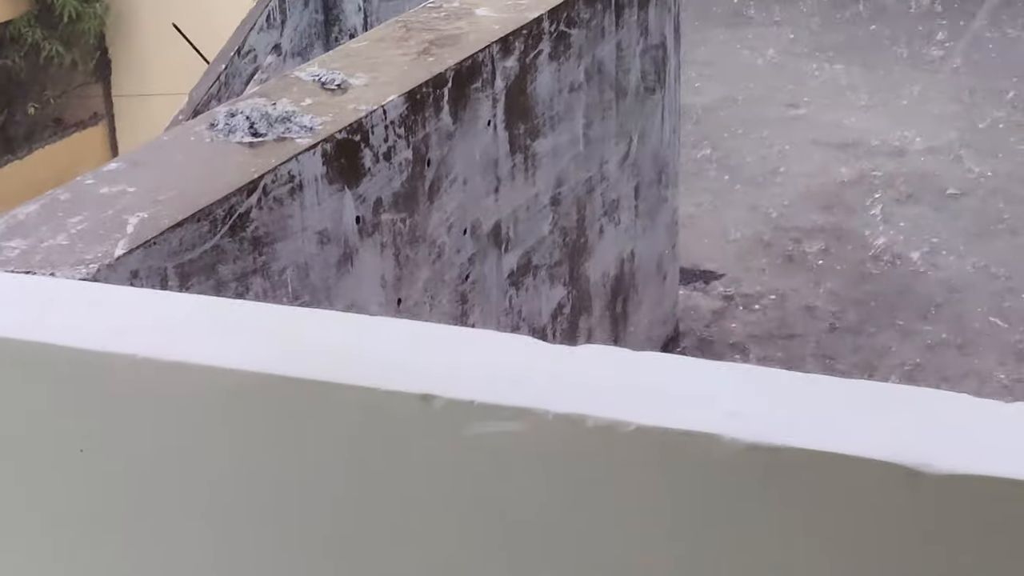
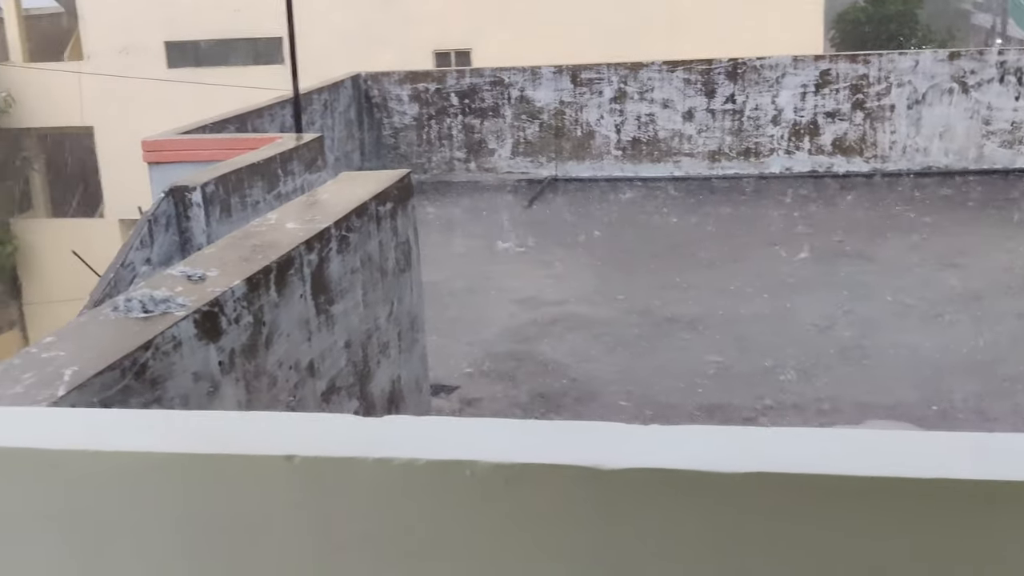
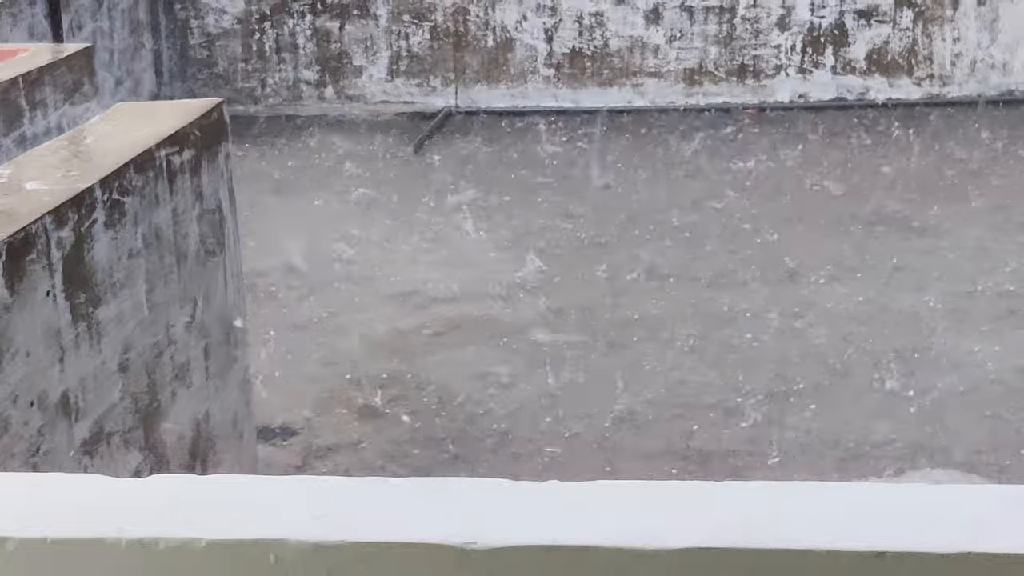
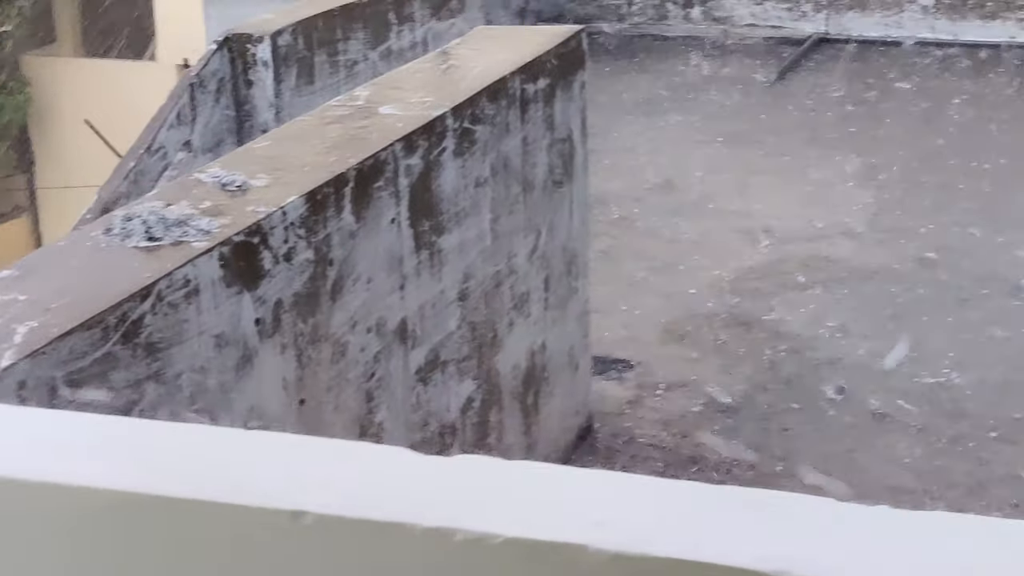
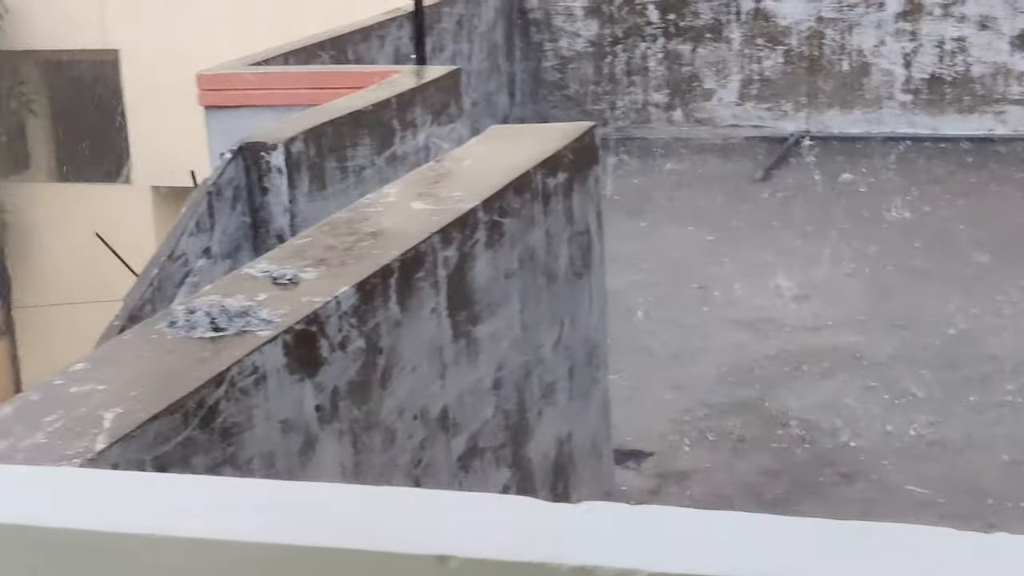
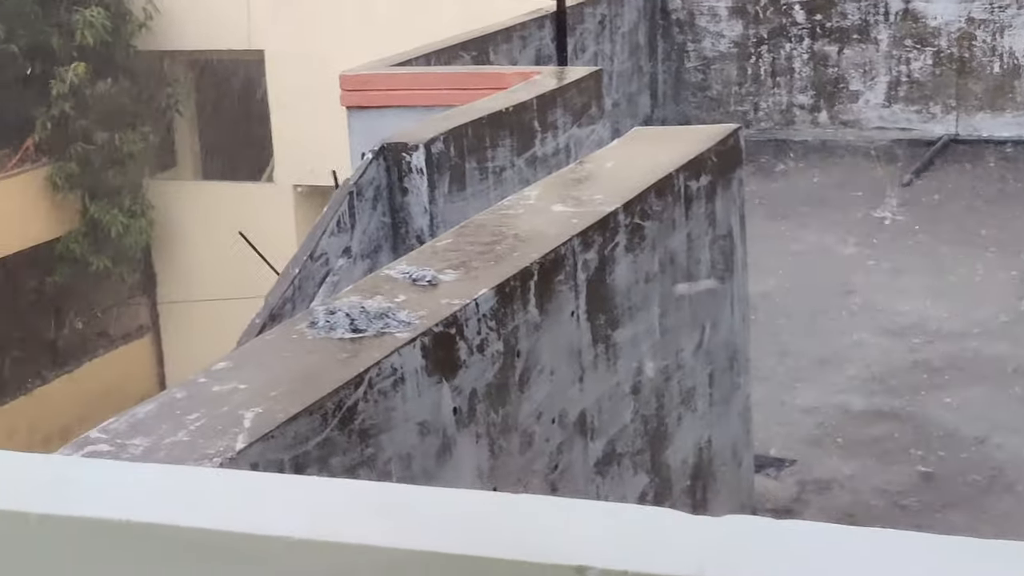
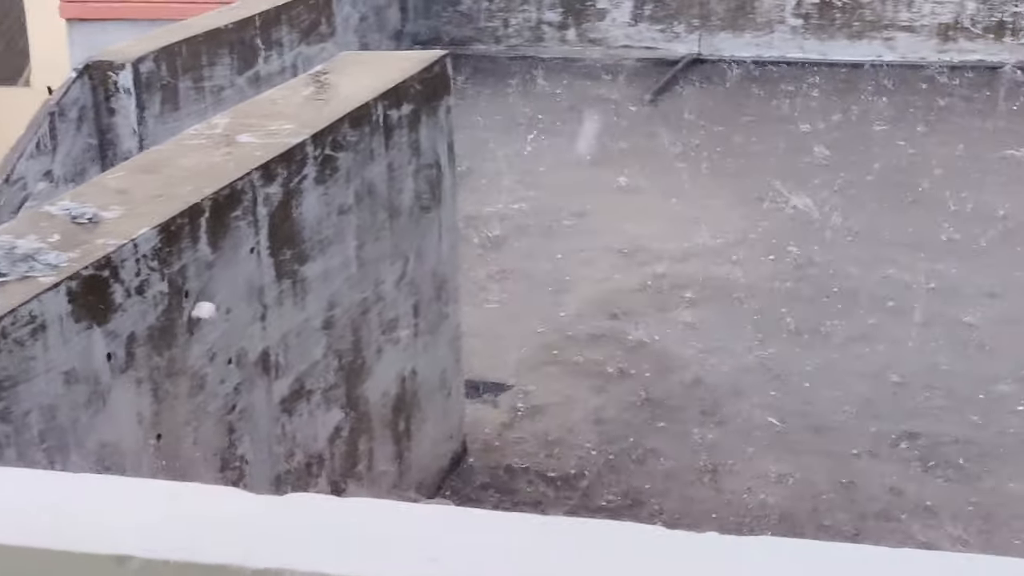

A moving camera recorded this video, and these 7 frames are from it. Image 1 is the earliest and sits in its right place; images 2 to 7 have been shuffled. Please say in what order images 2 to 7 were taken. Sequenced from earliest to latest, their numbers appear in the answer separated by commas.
4, 7, 3, 2, 5, 6
